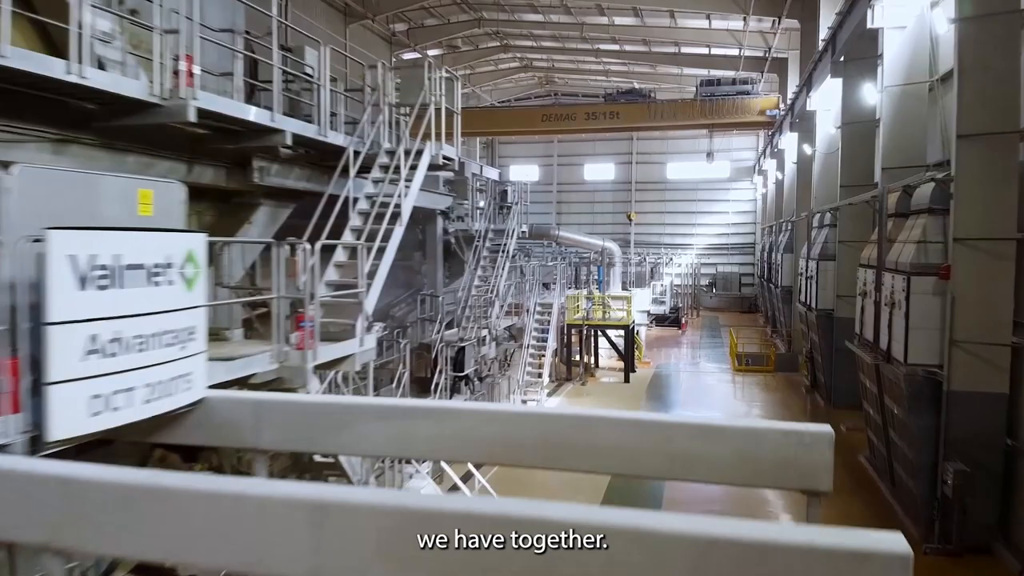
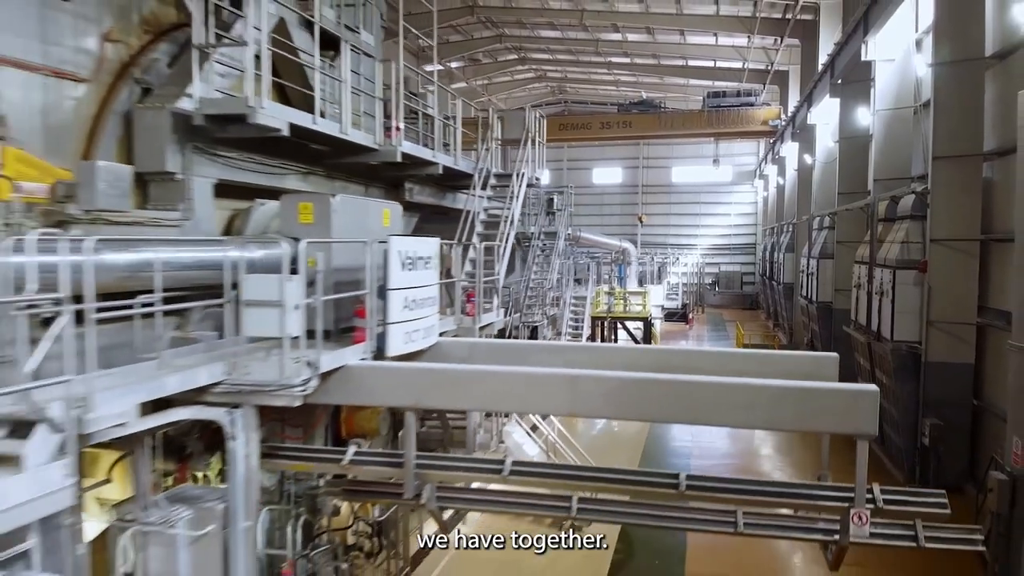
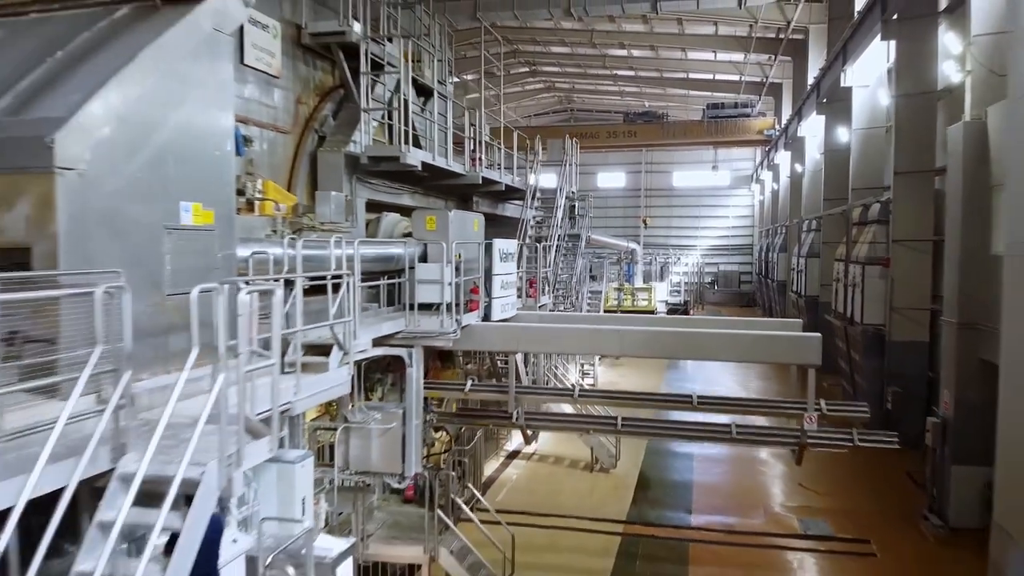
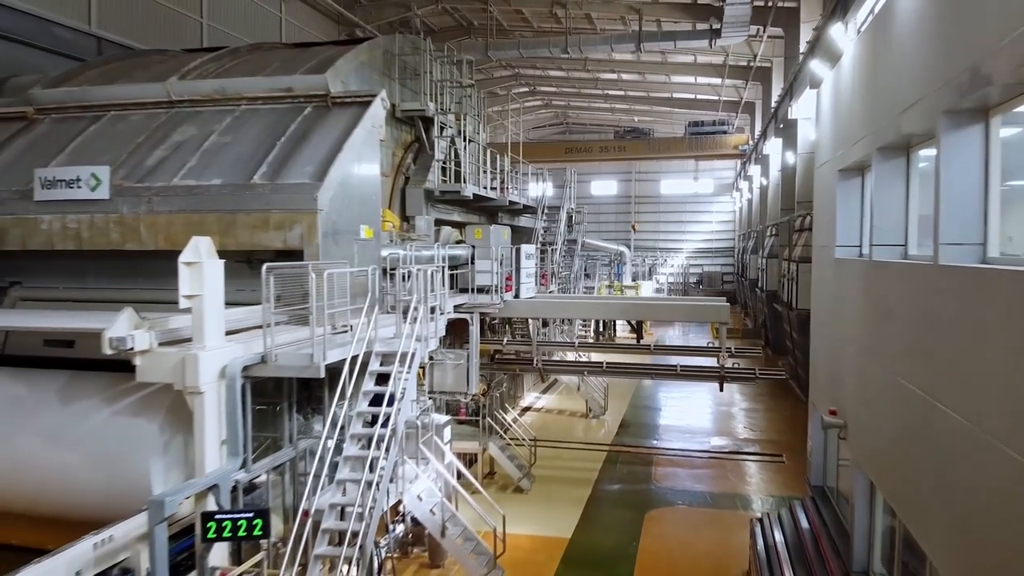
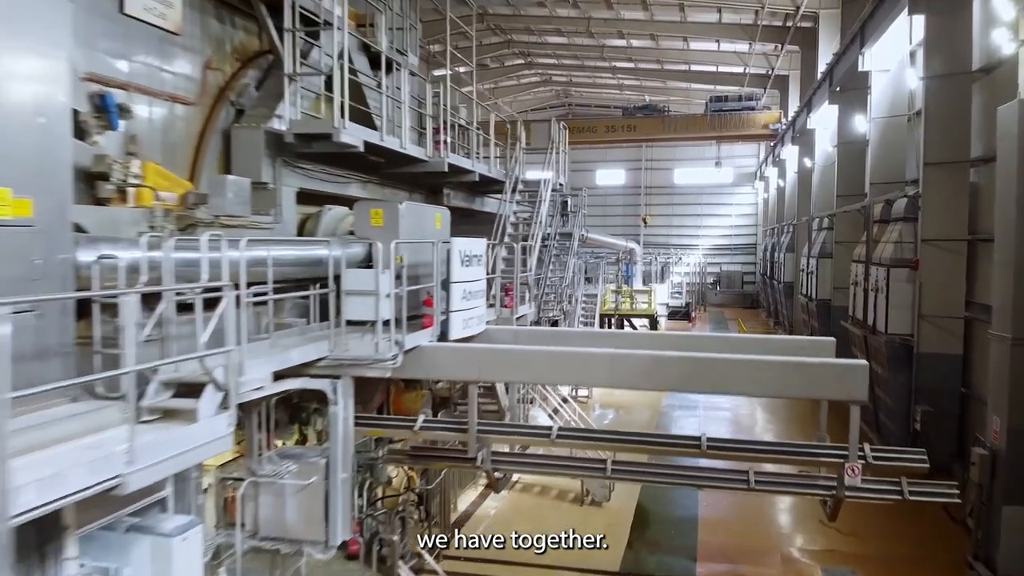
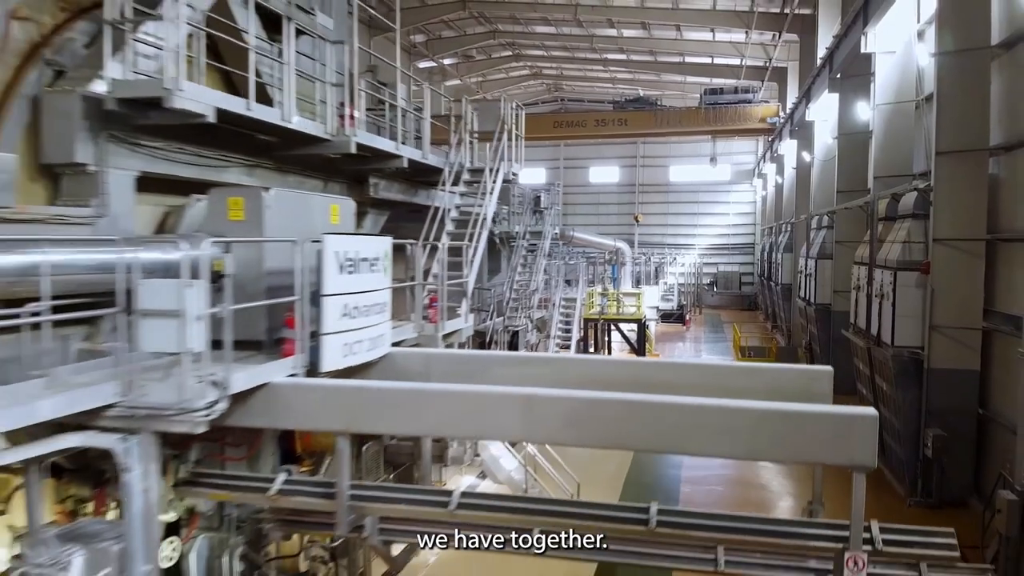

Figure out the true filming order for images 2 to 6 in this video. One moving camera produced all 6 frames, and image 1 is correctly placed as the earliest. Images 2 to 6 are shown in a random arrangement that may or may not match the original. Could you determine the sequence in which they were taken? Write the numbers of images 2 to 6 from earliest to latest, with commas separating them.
6, 2, 5, 3, 4
